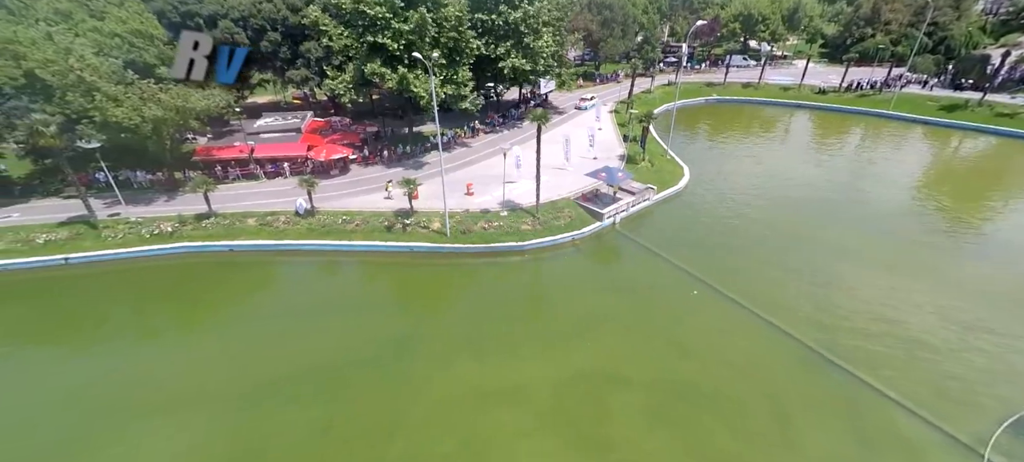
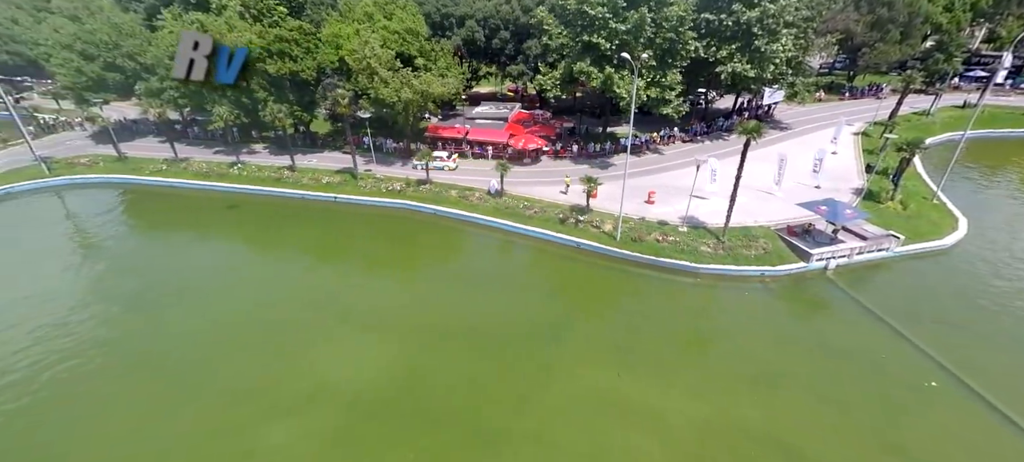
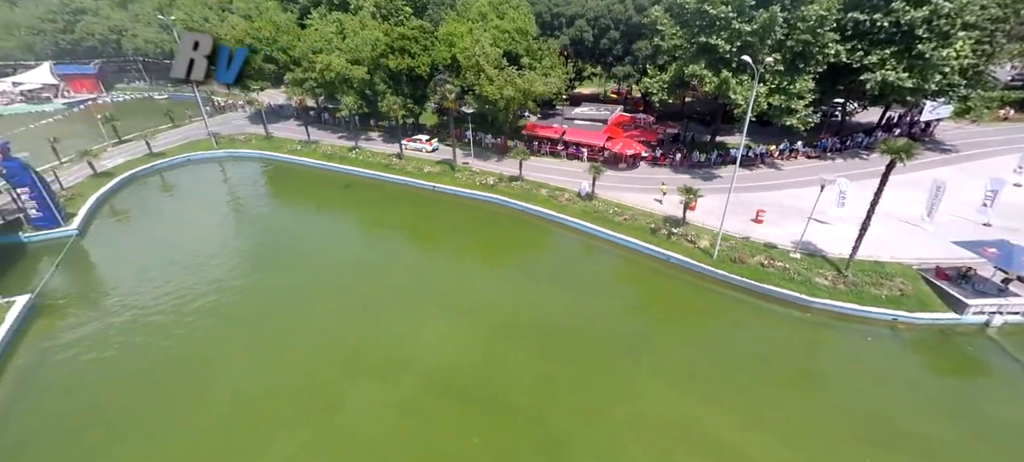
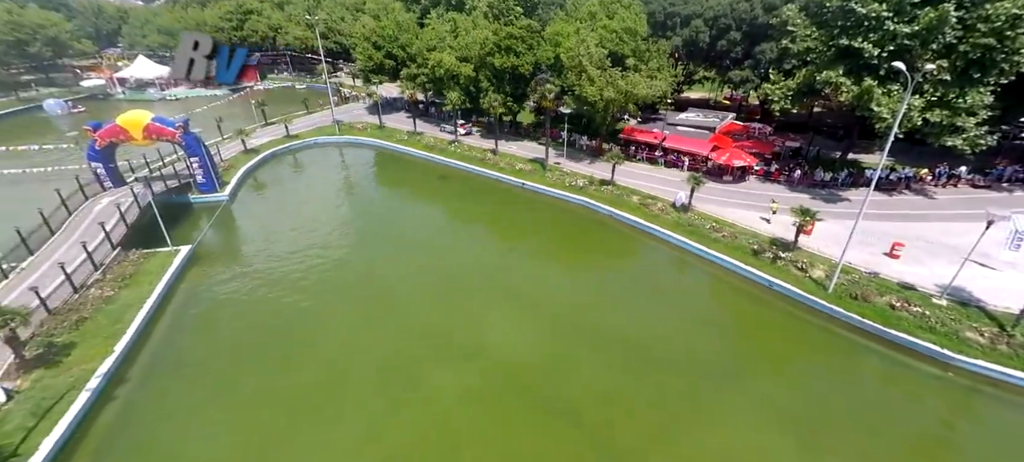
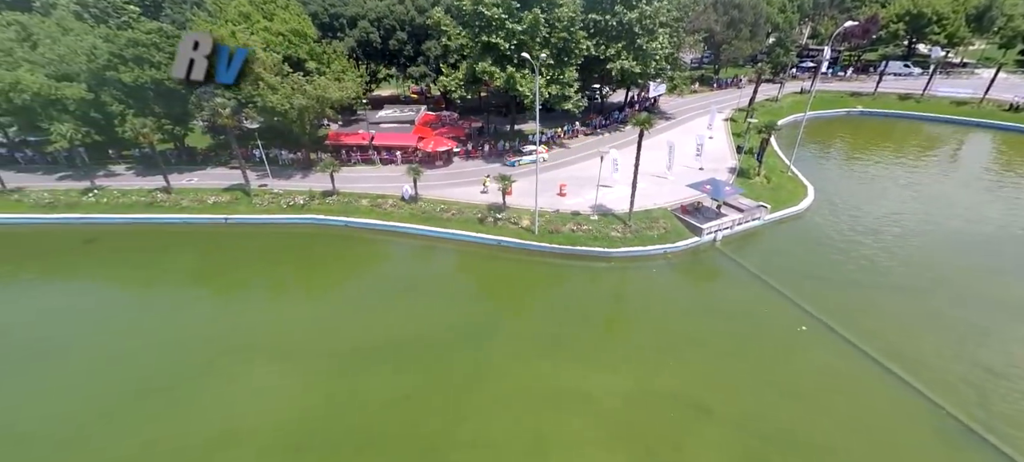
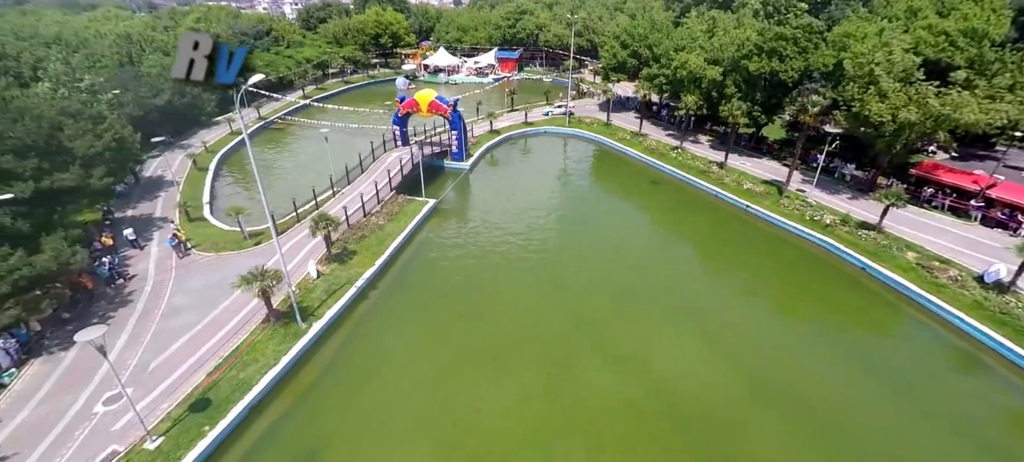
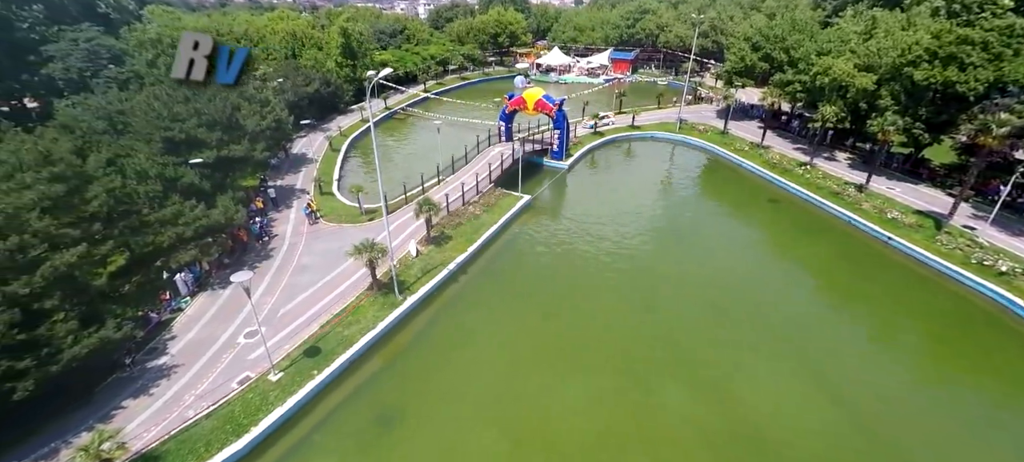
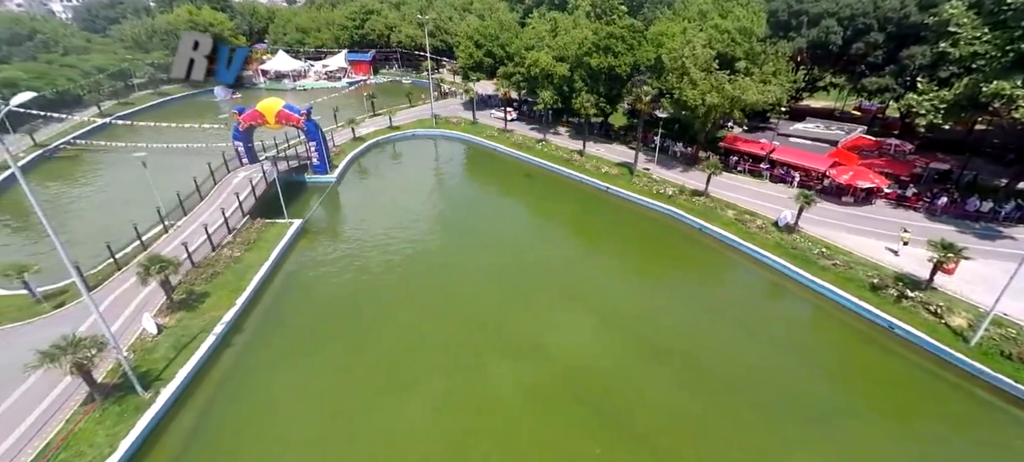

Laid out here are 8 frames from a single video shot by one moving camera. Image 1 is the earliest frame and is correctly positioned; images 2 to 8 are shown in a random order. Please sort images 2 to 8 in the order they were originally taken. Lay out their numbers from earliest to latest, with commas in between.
5, 2, 3, 4, 8, 6, 7
